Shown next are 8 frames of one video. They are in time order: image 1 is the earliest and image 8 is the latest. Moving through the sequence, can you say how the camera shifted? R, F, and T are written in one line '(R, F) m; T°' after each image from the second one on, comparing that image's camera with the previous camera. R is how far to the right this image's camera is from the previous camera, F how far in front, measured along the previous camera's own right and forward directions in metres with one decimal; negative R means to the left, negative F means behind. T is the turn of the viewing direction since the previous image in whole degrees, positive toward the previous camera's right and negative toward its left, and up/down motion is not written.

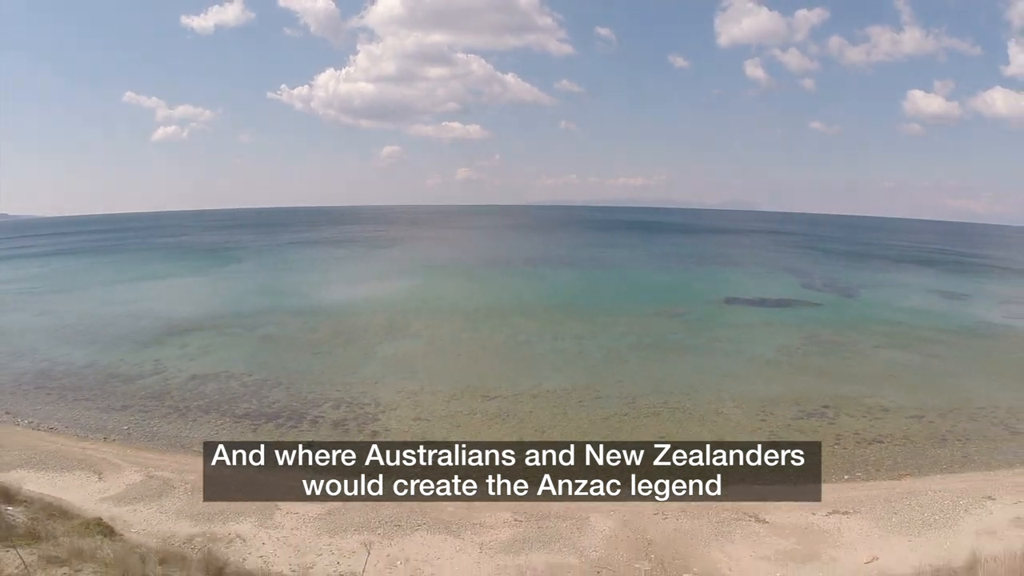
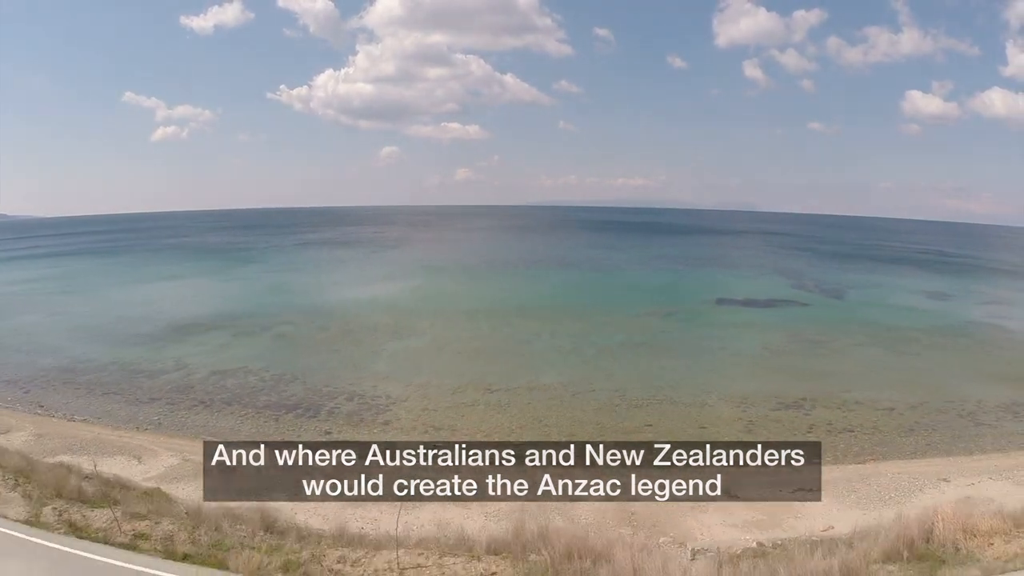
(0.0, -1.6) m; 0°
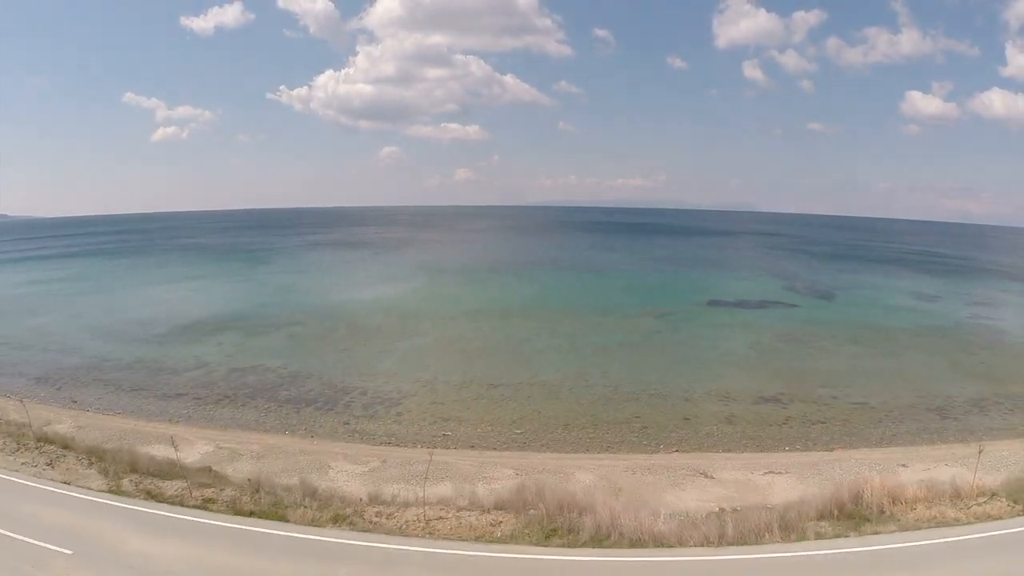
(-0.1, -1.8) m; 0°
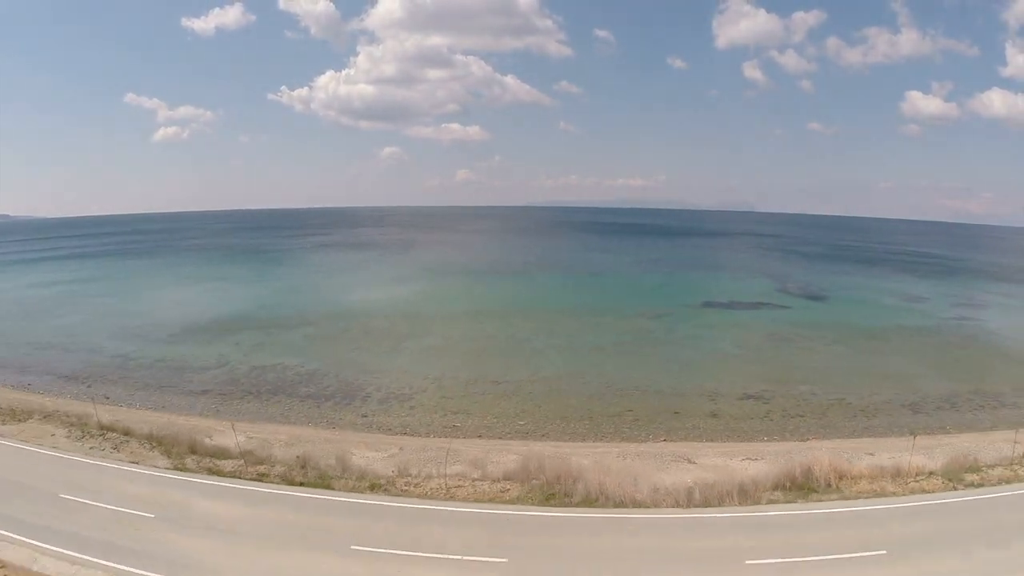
(-0.1, -2.0) m; 0°
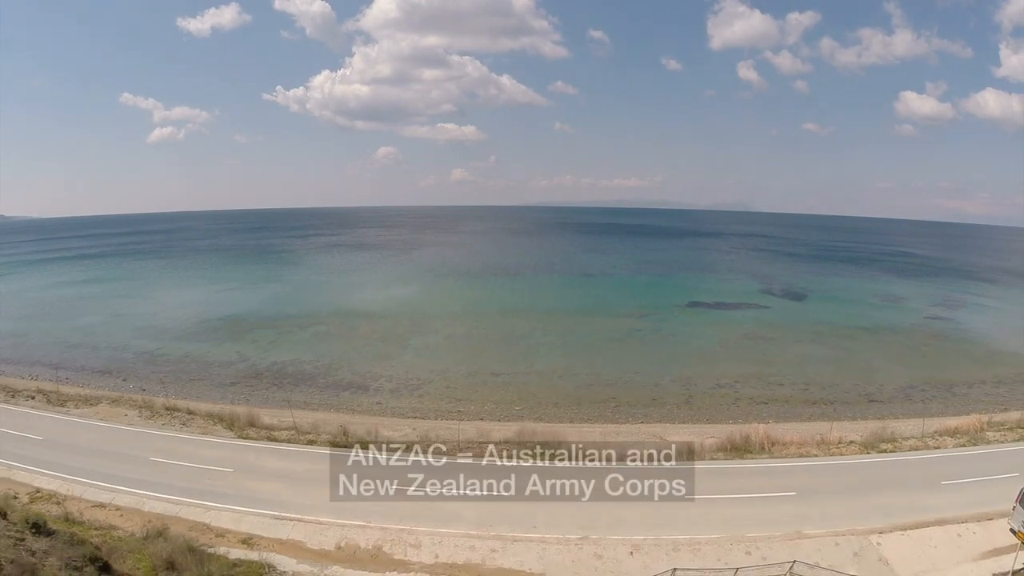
(-0.1, -3.1) m; 0°
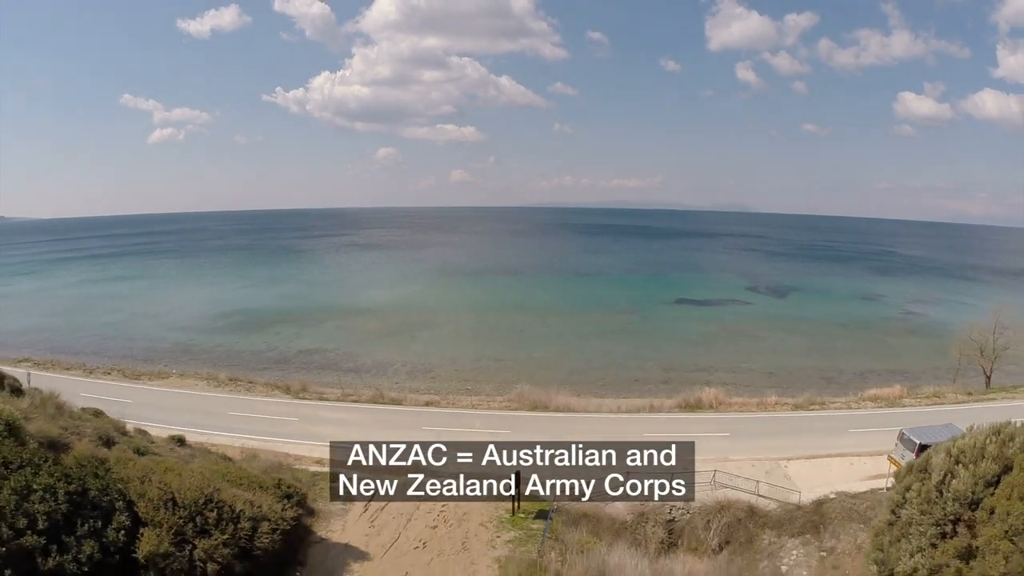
(0.0, -4.0) m; 0°
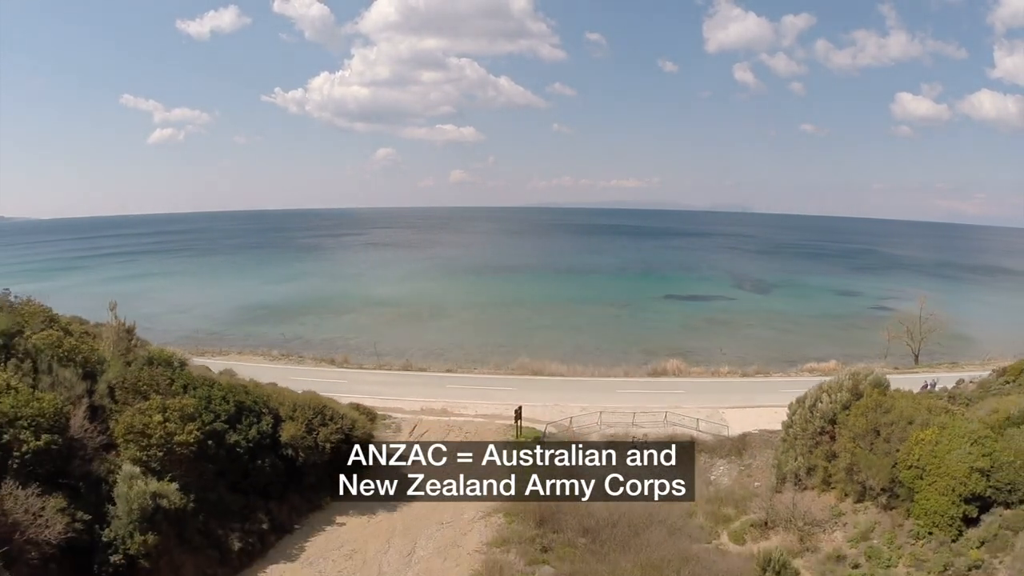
(-0.2, -4.9) m; 0°
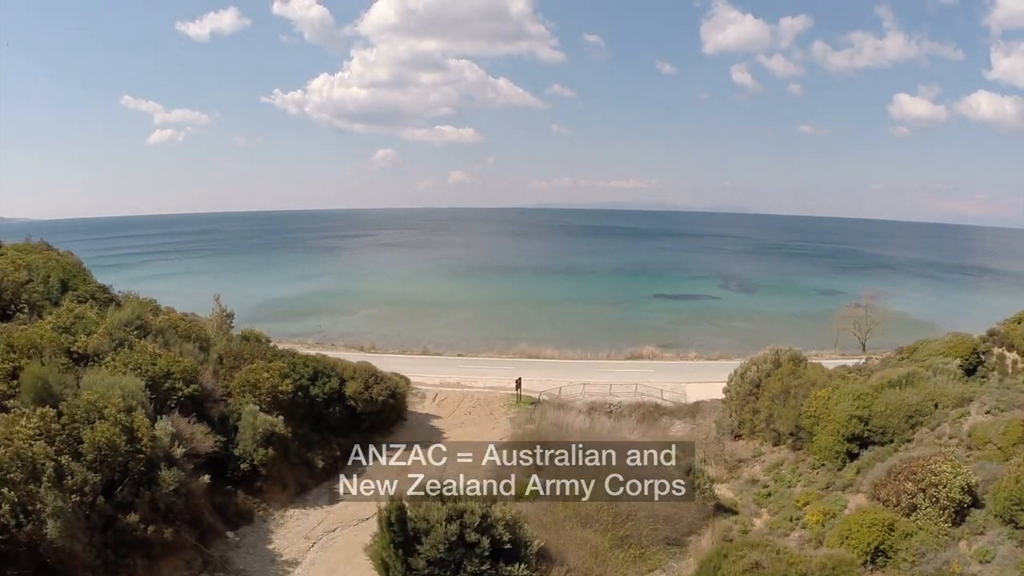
(-0.1, -4.9) m; 0°
